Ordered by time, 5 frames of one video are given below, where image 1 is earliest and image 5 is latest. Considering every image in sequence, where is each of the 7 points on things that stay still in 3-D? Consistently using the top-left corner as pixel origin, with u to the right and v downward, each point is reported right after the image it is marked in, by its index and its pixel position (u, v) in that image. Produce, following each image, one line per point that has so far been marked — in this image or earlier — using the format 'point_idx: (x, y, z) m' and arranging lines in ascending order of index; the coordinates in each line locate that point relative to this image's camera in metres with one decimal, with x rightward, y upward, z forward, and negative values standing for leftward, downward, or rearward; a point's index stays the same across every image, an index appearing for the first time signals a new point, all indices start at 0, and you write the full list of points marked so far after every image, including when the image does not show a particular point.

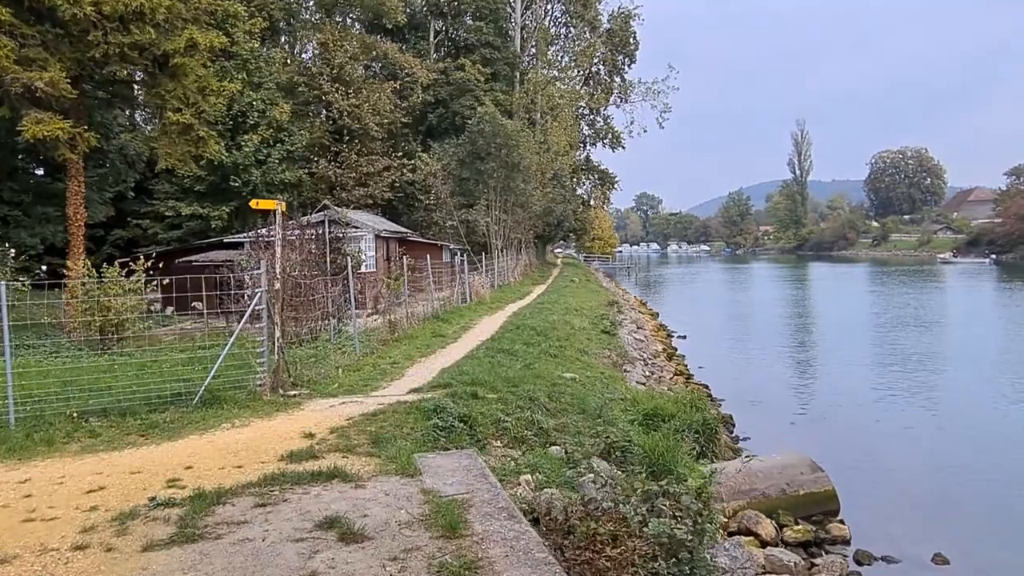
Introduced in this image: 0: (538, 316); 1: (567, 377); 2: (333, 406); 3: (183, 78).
0: (+0.6, -0.7, +19.0) m
1: (+0.8, -1.2, +11.4) m
2: (-1.8, -1.2, +8.5) m
3: (-7.5, +4.8, +19.0) m
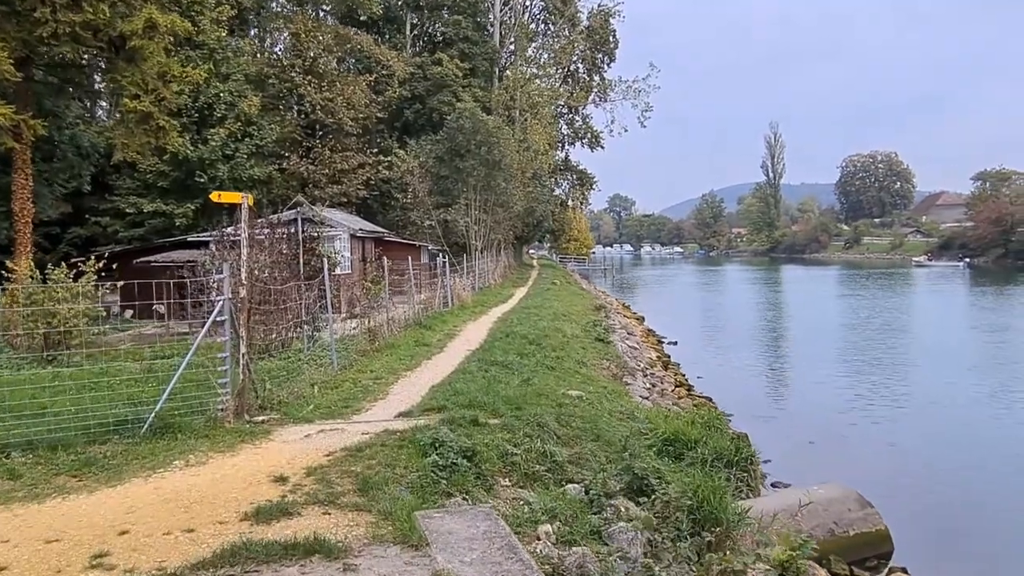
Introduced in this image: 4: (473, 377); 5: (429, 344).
0: (+0.3, -0.8, +17.8) m
1: (+0.8, -1.3, +10.2) m
2: (-1.8, -1.3, +7.2) m
3: (-7.7, +4.7, +17.5) m
4: (-0.5, -1.1, +10.2) m
5: (-1.4, -1.0, +14.5) m
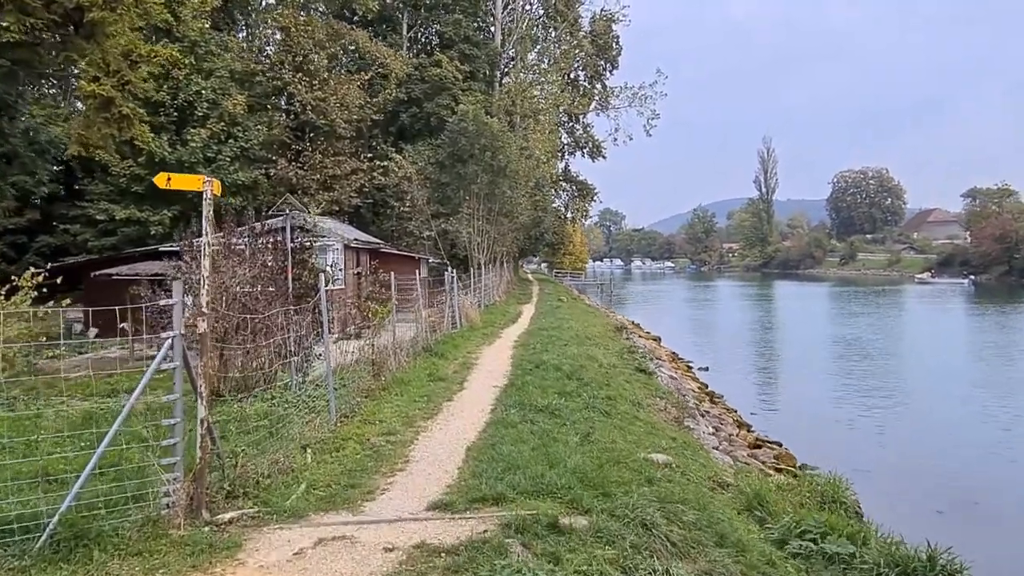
0: (+0.7, -1.1, +15.2) m
1: (+1.3, -1.6, +7.6) m
2: (-1.2, -1.5, +4.6) m
3: (-7.2, +4.4, +14.9) m
4: (+0.1, -1.4, +7.6) m
5: (-0.9, -1.3, +11.9) m
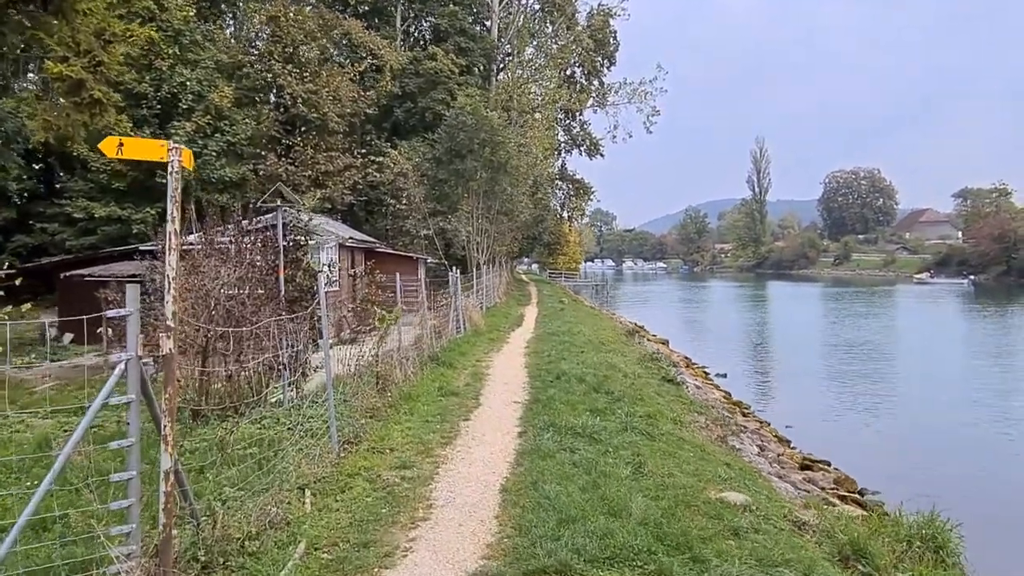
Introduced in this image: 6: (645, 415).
0: (+1.0, -1.2, +13.9) m
1: (+1.6, -1.6, +6.3) m
2: (-0.8, -1.5, +3.2) m
3: (-7.0, +4.4, +13.5) m
4: (+0.4, -1.4, +6.3) m
5: (-0.7, -1.3, +10.5) m
6: (+1.5, -1.4, +9.4) m
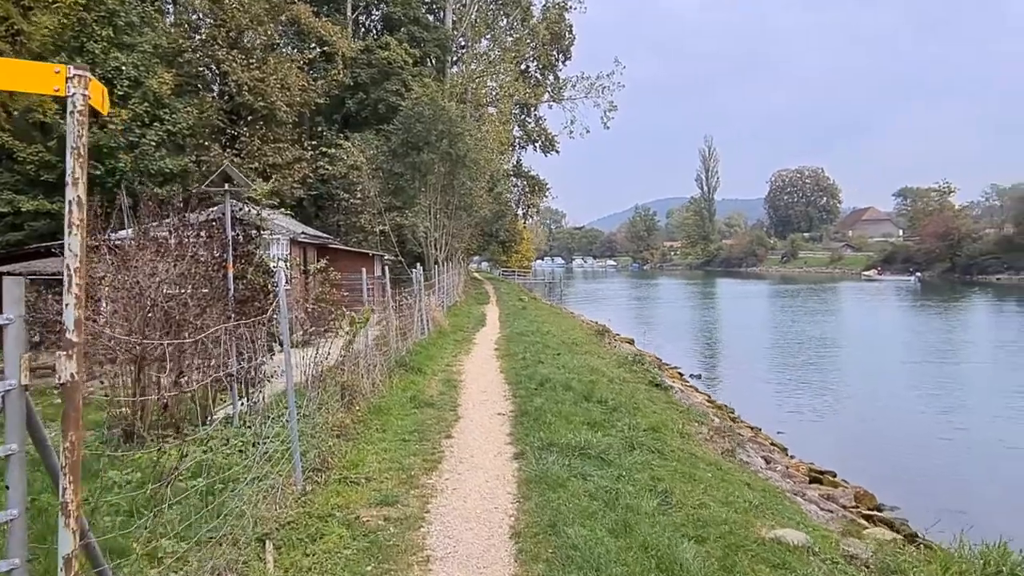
0: (+0.5, -1.1, +12.8) m
1: (+1.7, -1.5, +5.3) m
2: (-0.6, -1.5, +2.1) m
3: (-7.4, +4.4, +11.9) m
4: (+0.4, -1.4, +5.2) m
5: (-0.9, -1.3, +9.3) m
6: (+1.4, -1.4, +8.4) m
